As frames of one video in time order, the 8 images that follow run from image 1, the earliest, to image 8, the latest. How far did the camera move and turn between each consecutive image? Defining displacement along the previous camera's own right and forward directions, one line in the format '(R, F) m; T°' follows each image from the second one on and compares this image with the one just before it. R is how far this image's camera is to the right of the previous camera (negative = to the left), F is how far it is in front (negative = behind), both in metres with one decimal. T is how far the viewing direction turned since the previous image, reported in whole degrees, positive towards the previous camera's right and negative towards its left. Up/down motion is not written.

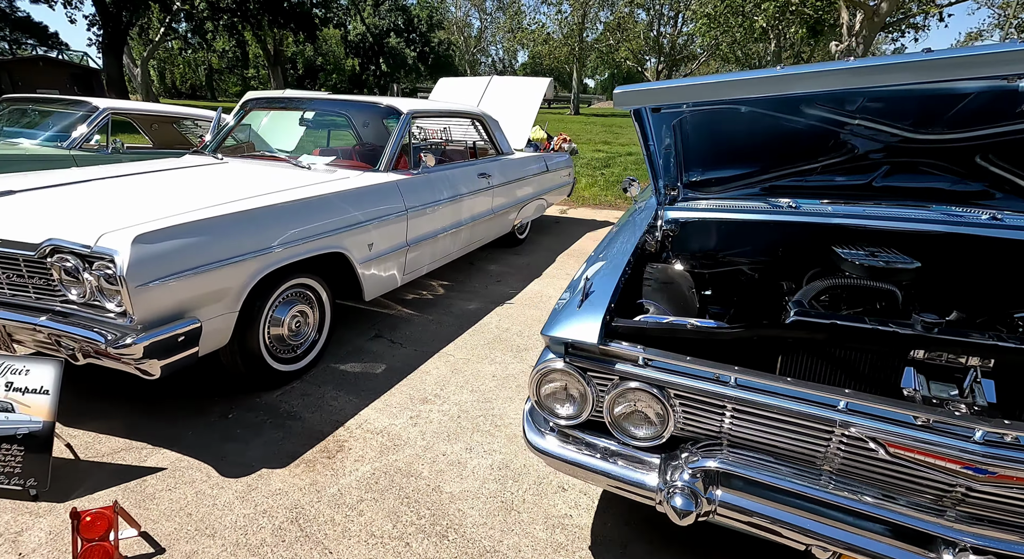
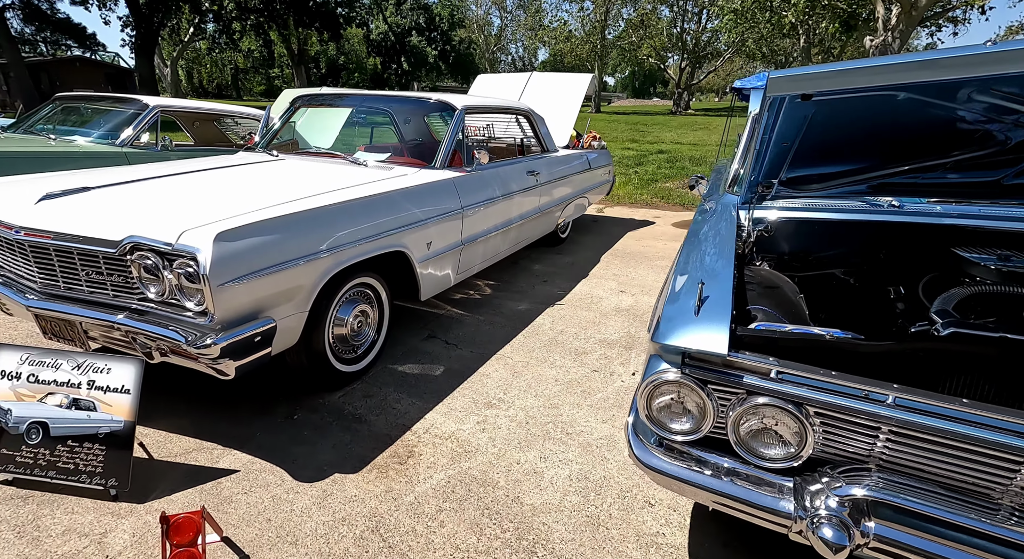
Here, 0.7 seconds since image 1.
(-0.2, +0.1) m; -2°
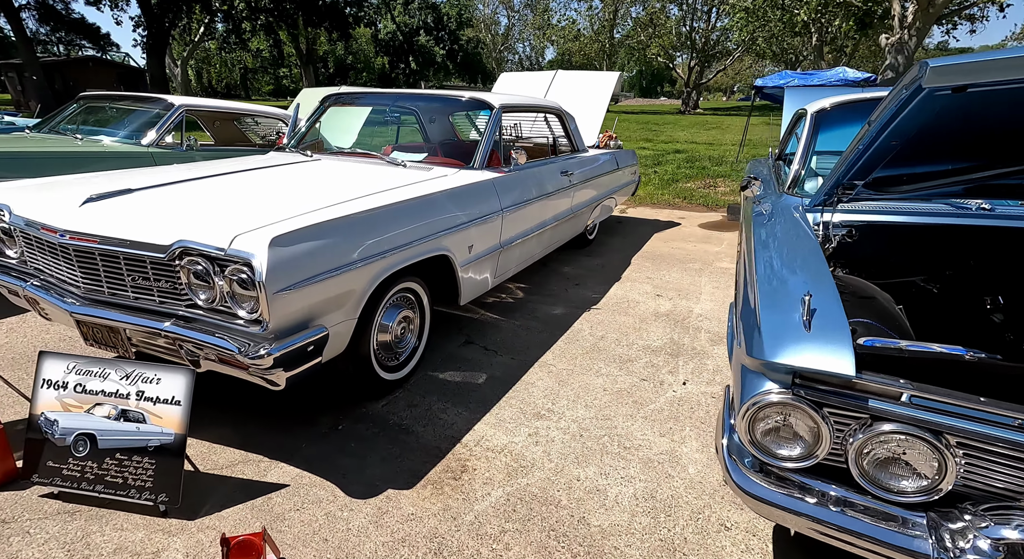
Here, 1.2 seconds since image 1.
(-0.2, +0.1) m; -1°
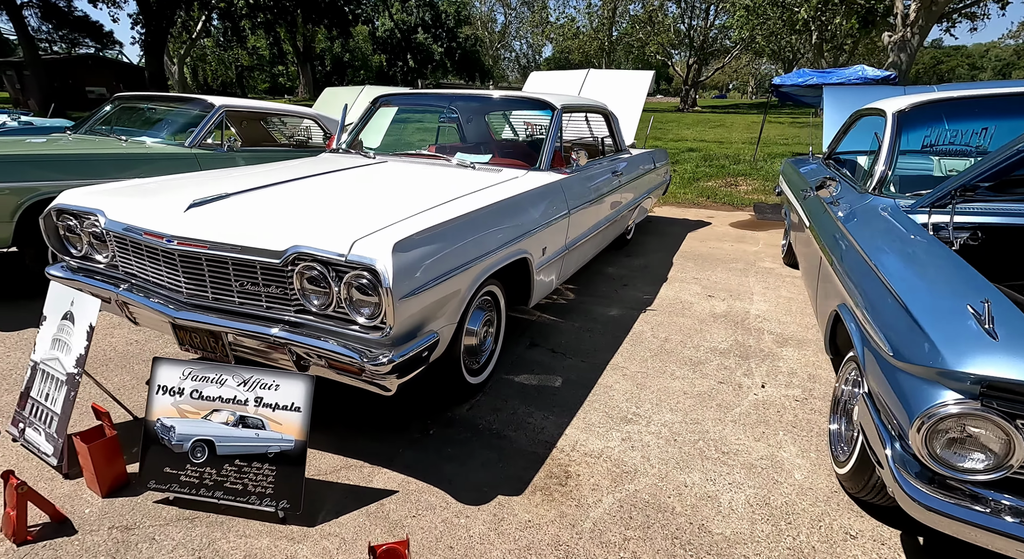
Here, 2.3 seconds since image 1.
(-0.5, 0.0) m; 0°
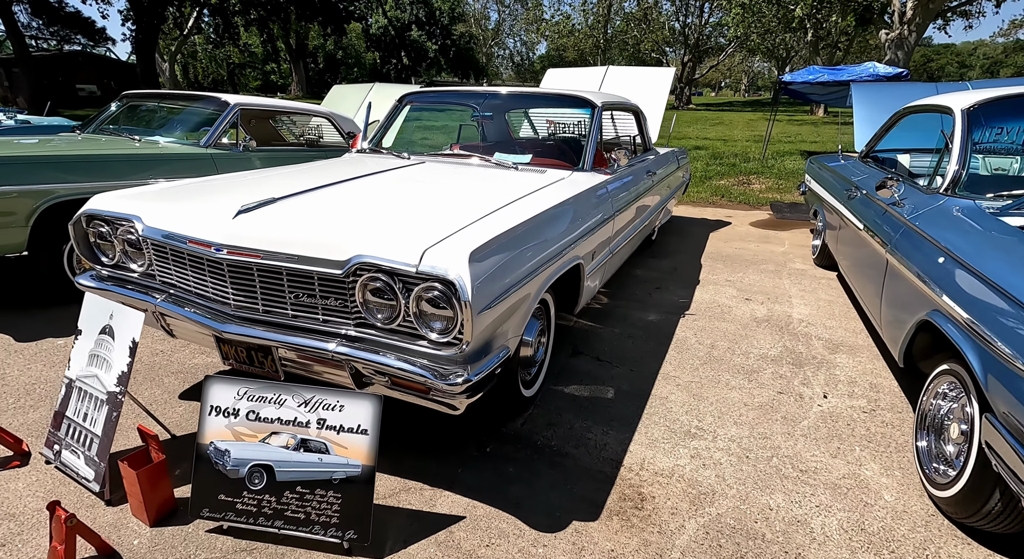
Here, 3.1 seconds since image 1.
(-0.3, +0.2) m; 0°
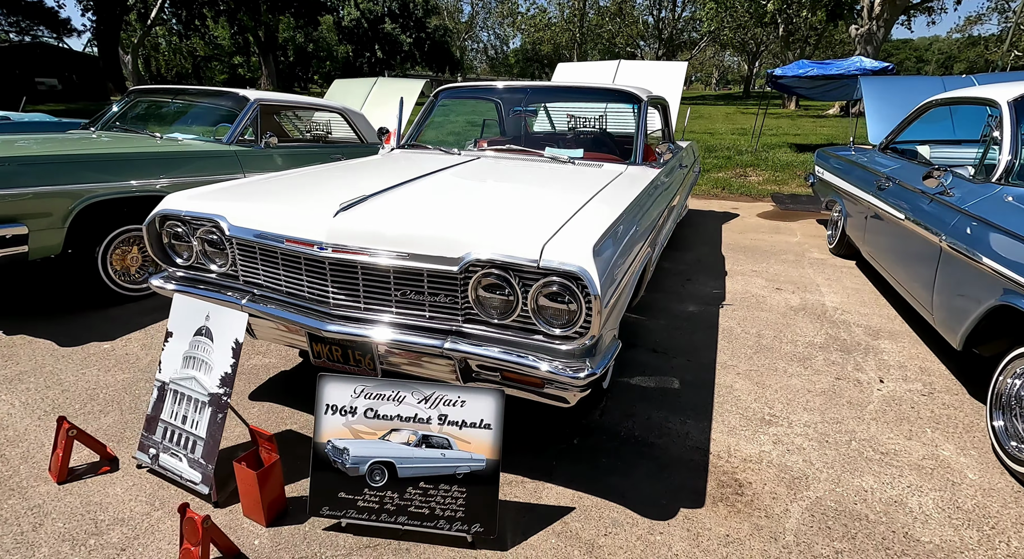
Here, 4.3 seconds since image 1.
(-0.5, 0.0) m; +2°
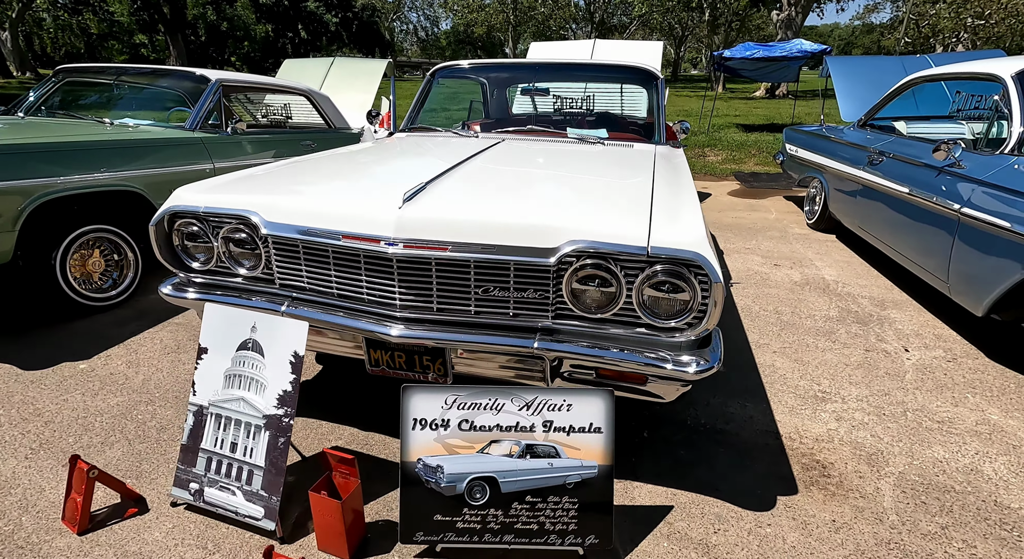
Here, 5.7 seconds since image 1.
(-0.5, +0.2) m; +6°
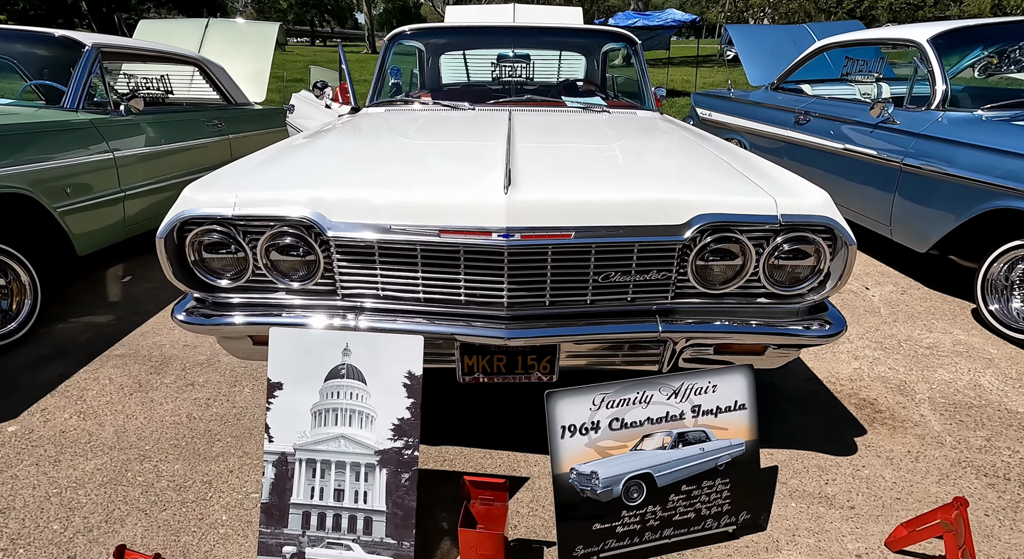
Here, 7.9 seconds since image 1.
(-0.8, +0.3) m; +14°
